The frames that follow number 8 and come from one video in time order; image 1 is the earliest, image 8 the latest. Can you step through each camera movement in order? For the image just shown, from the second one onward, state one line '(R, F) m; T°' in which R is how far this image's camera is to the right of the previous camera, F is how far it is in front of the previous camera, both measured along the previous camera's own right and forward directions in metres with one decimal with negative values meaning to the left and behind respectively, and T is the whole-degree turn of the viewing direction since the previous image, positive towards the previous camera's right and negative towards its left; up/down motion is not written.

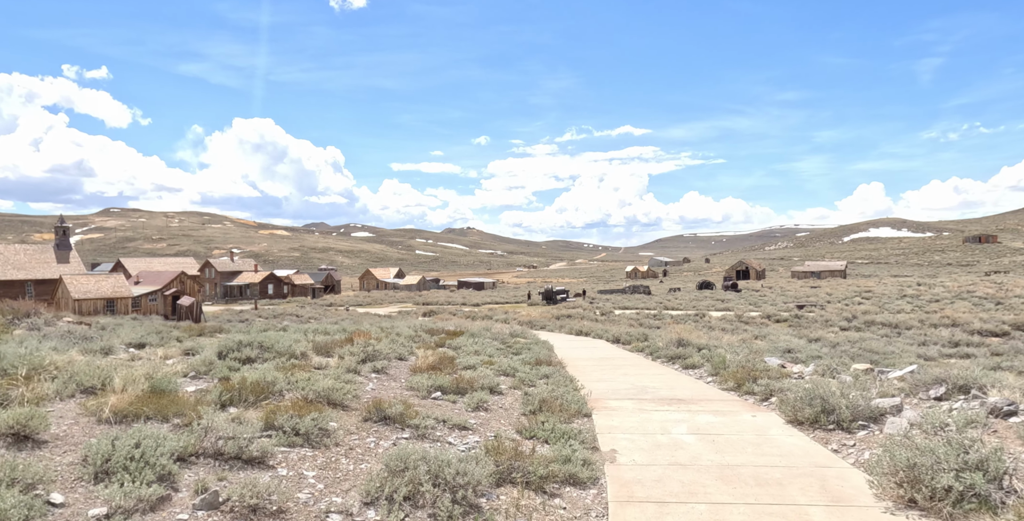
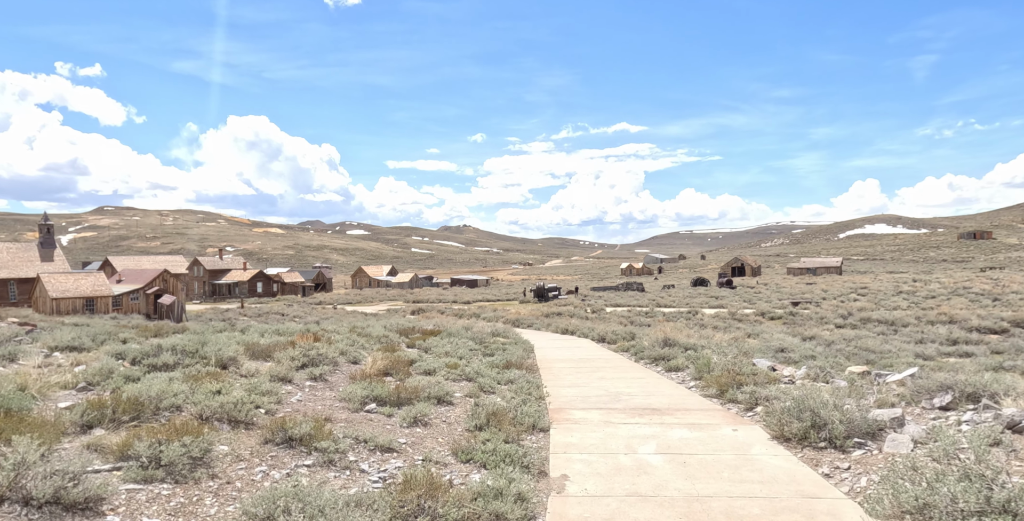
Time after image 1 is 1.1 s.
(+0.7, +1.4) m; 0°
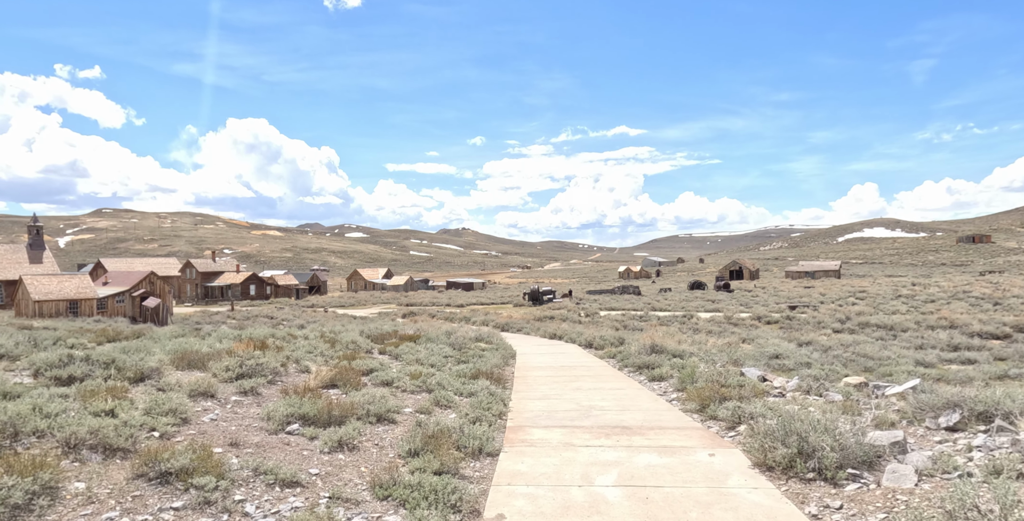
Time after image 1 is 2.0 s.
(+0.6, +1.2) m; 0°
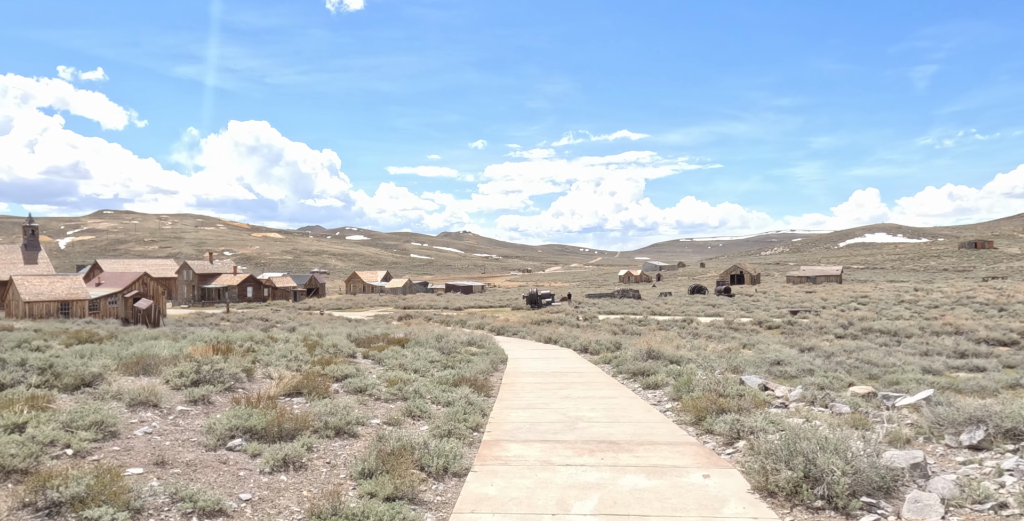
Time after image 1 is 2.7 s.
(+0.3, +0.9) m; 0°
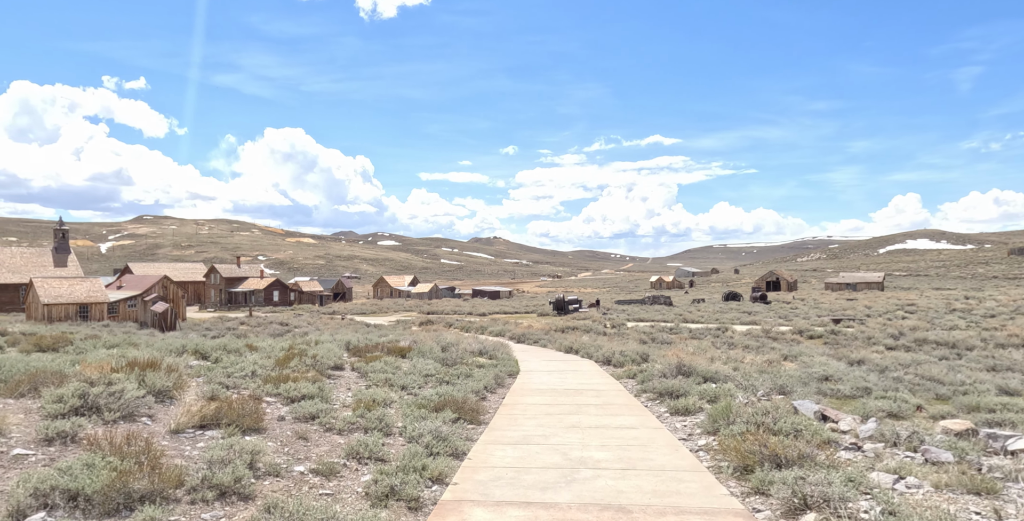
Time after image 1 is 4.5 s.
(+0.6, +2.6) m; -3°
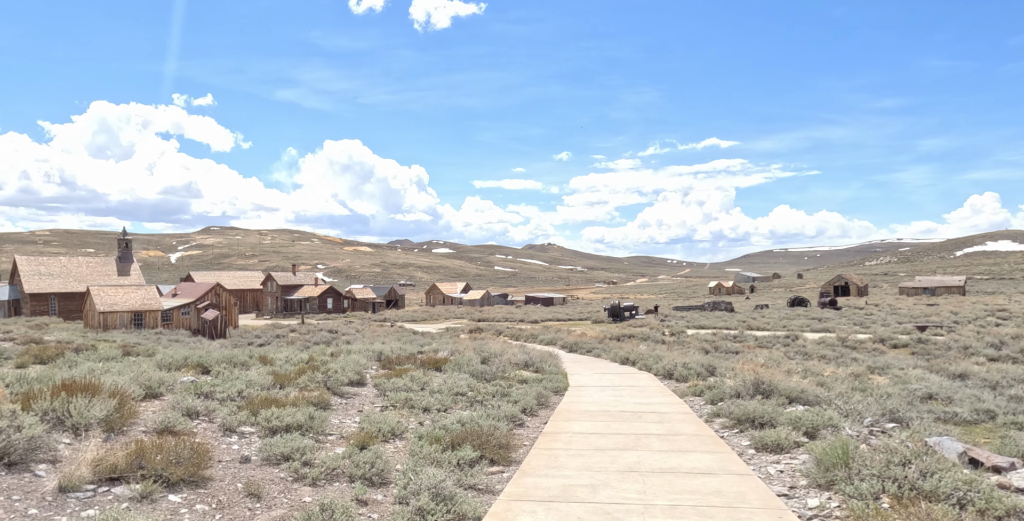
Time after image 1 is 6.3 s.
(+0.2, +2.5) m; -4°
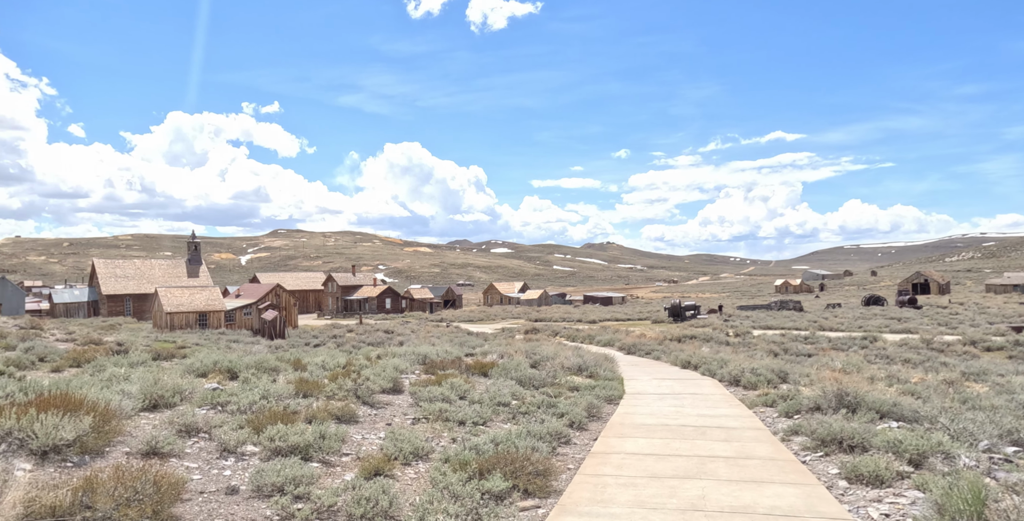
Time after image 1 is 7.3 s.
(+0.2, +1.4) m; -5°
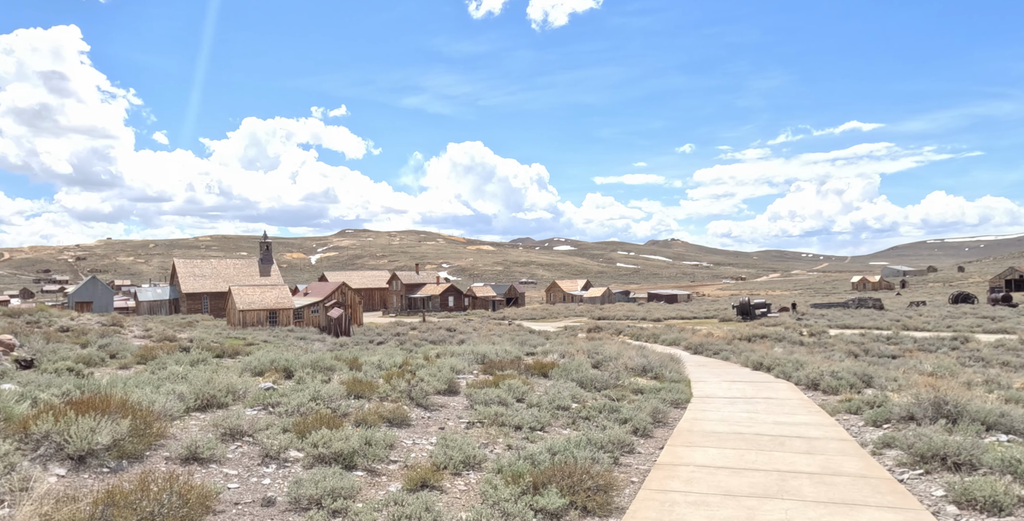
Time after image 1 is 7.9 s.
(+0.1, +0.6) m; -5°
